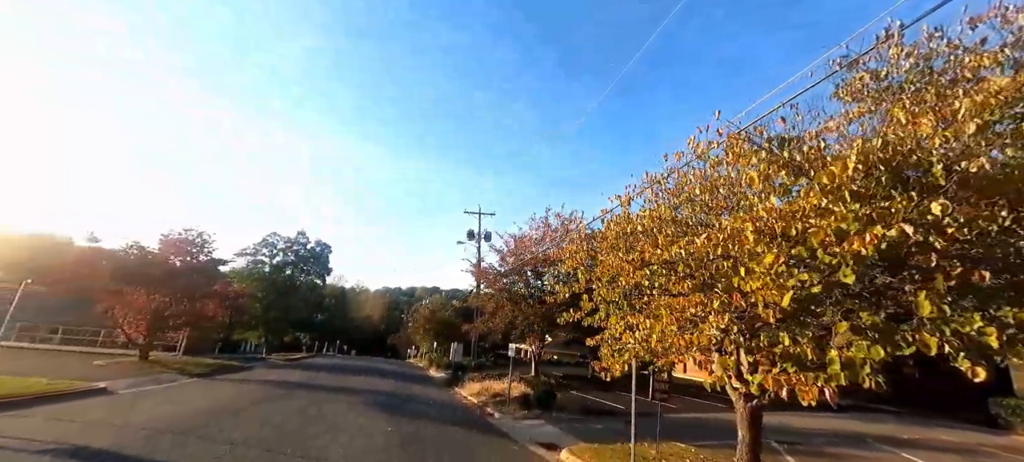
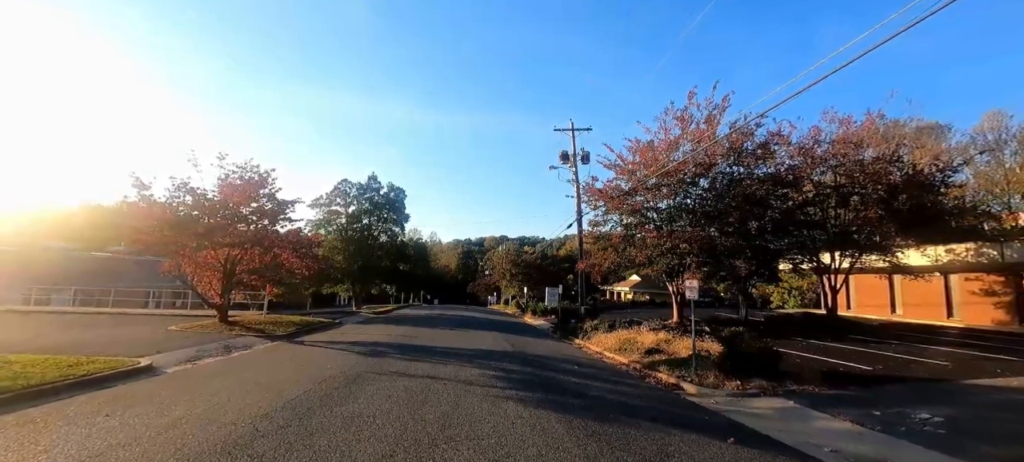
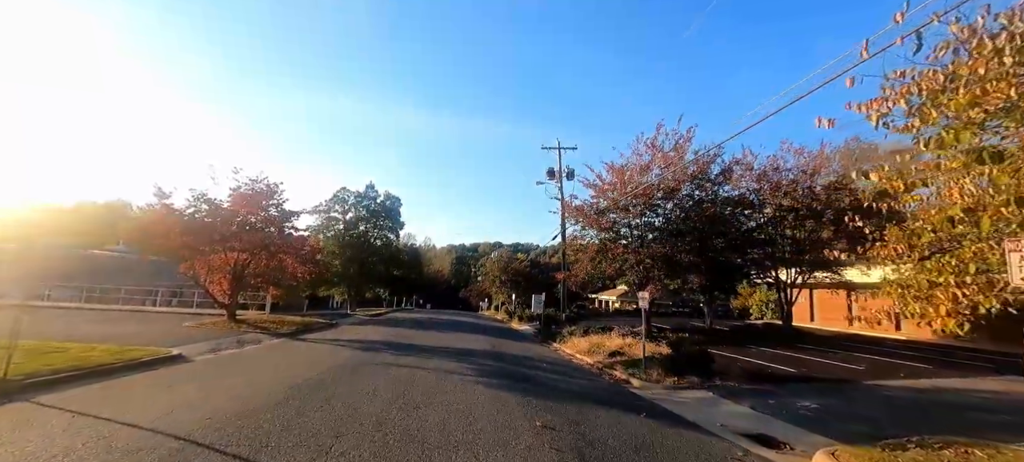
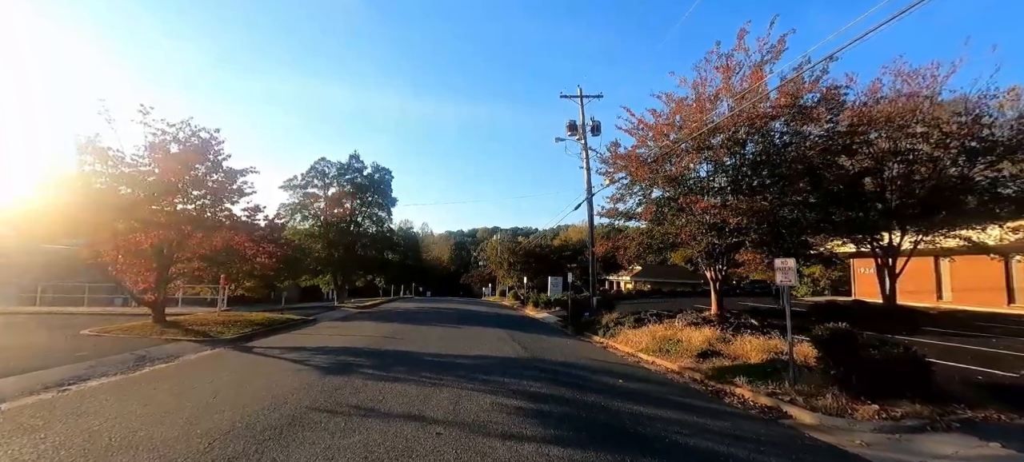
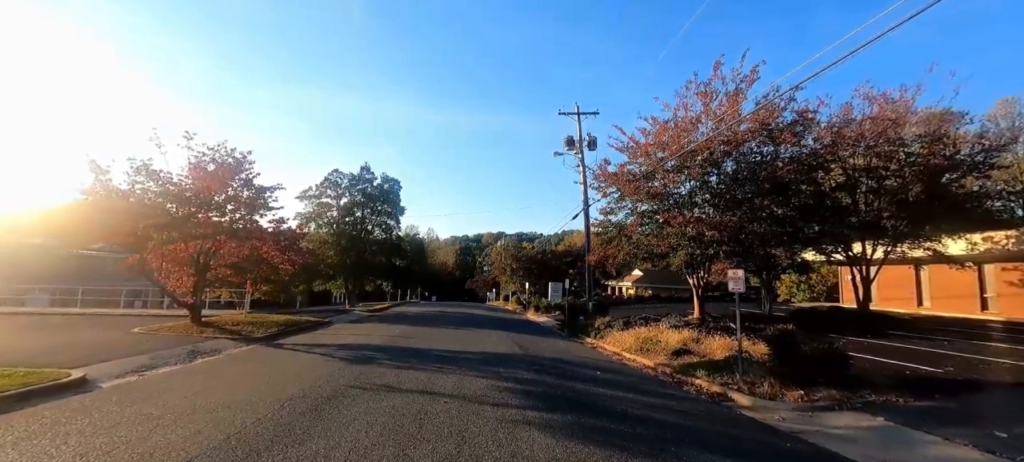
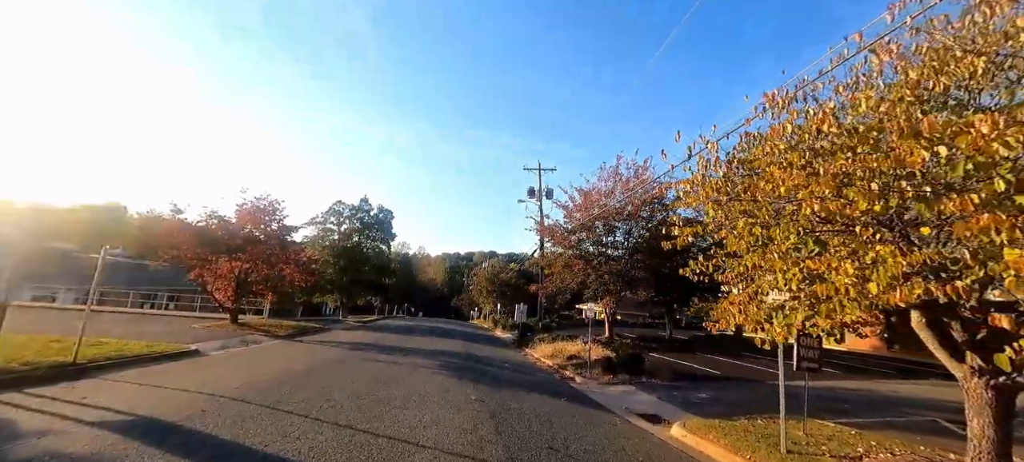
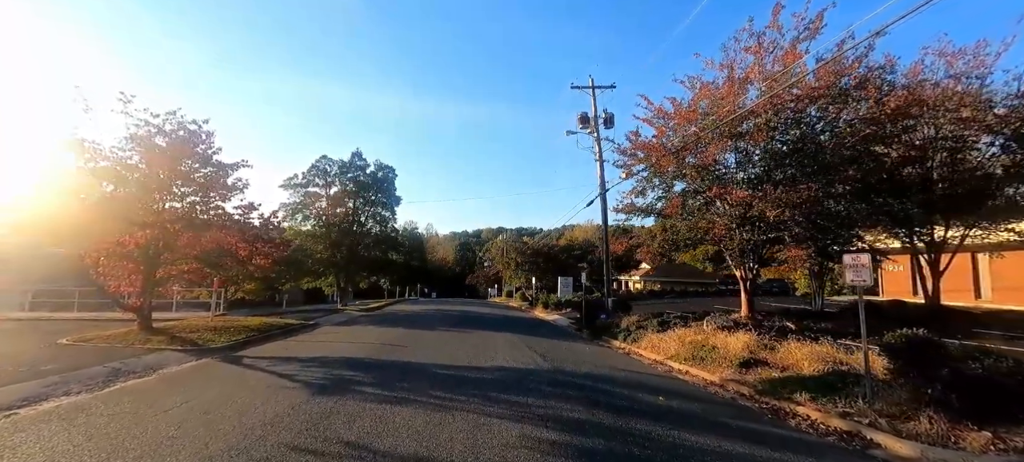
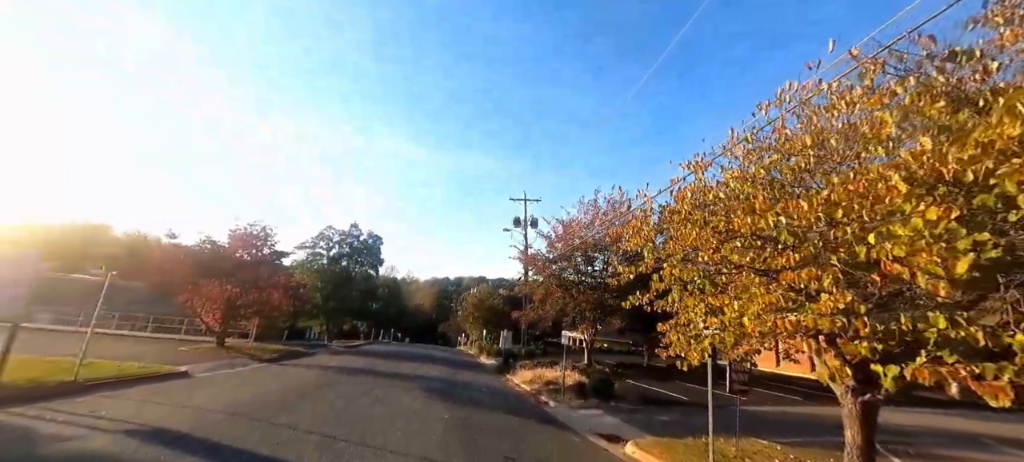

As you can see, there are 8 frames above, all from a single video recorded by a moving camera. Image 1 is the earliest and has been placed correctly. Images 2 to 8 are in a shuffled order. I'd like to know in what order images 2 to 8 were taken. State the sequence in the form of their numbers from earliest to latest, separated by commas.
8, 6, 3, 2, 5, 4, 7
